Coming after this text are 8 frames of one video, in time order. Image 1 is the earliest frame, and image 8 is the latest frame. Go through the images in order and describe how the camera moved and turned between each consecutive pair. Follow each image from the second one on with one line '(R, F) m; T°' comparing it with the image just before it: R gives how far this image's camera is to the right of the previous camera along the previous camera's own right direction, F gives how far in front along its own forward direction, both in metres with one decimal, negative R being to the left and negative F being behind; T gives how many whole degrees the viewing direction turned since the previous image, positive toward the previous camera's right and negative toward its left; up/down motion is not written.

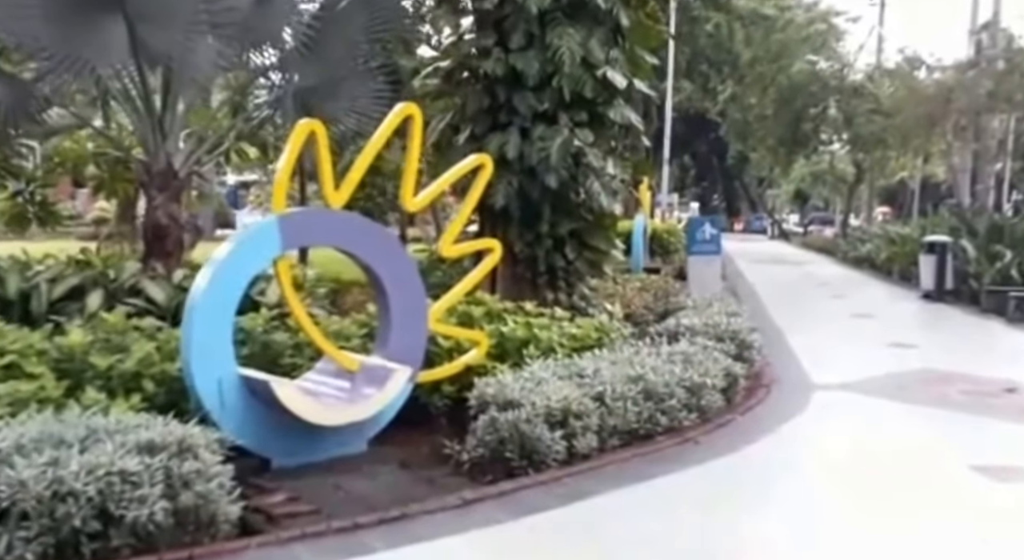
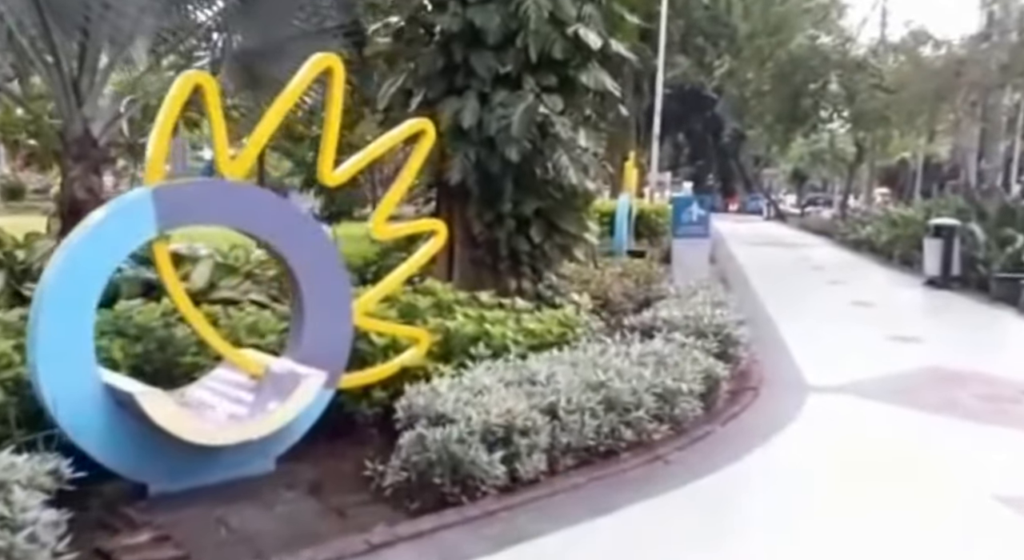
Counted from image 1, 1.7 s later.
(+0.3, +0.9) m; 0°
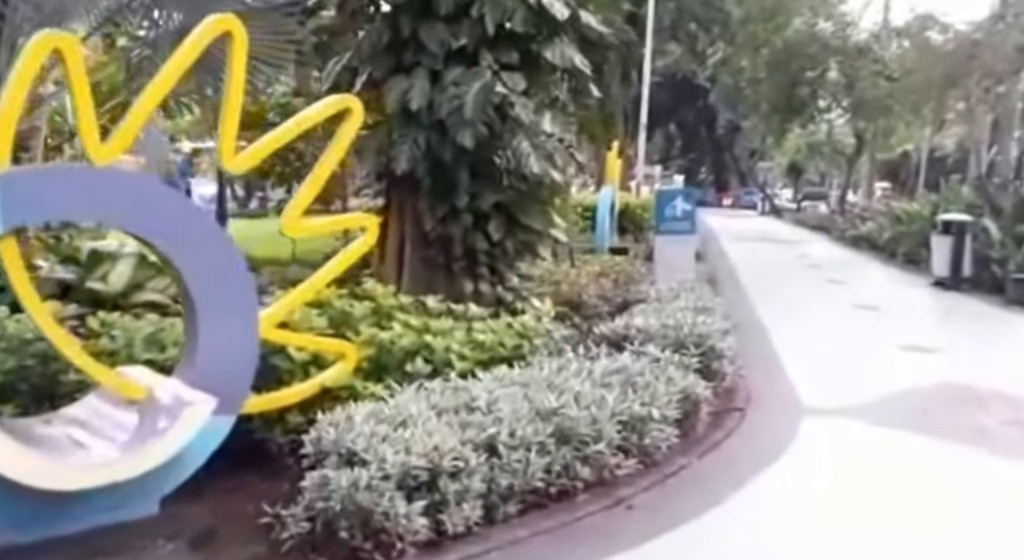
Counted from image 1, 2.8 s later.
(+0.2, +0.8) m; 0°
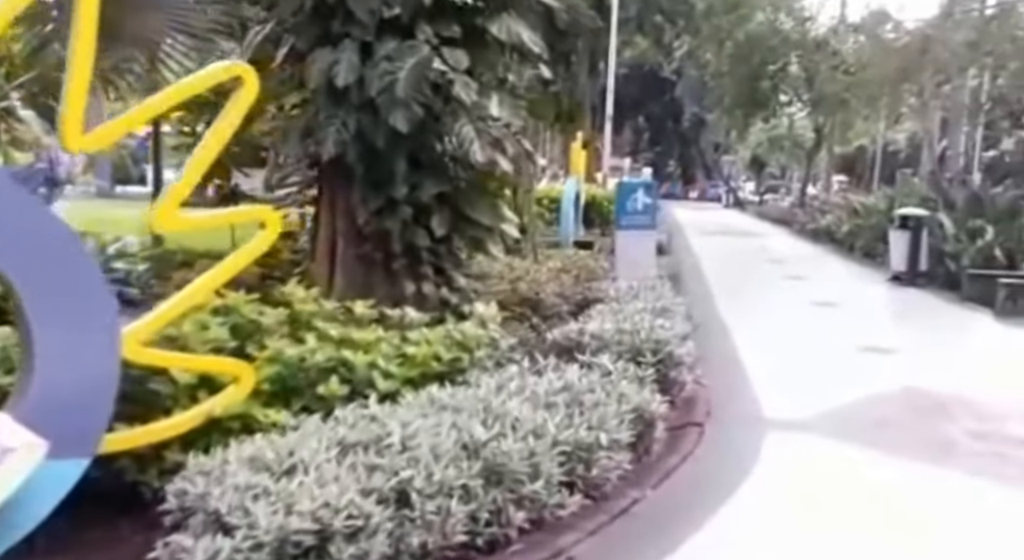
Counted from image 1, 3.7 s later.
(+0.1, +0.7) m; +2°
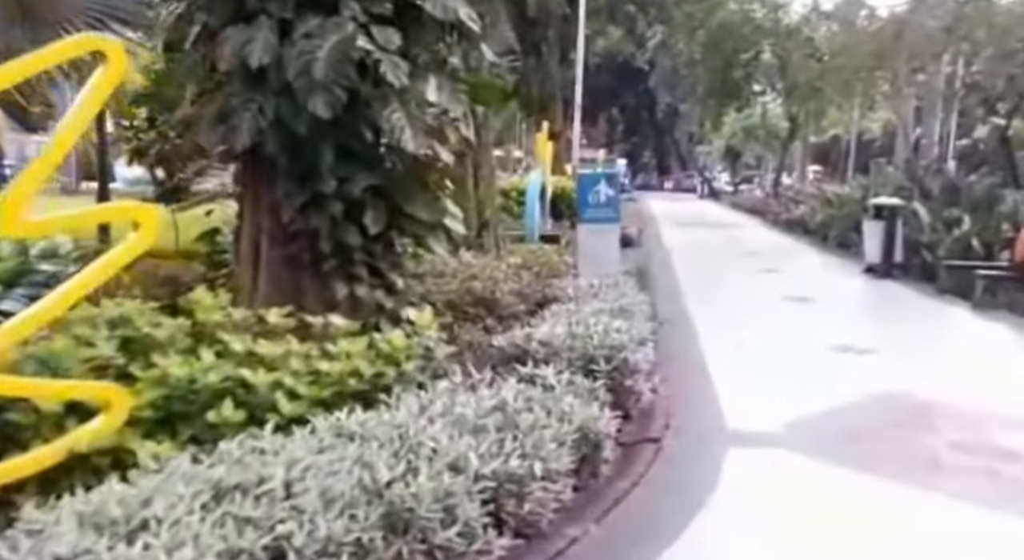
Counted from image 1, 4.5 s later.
(+0.2, +0.5) m; +1°
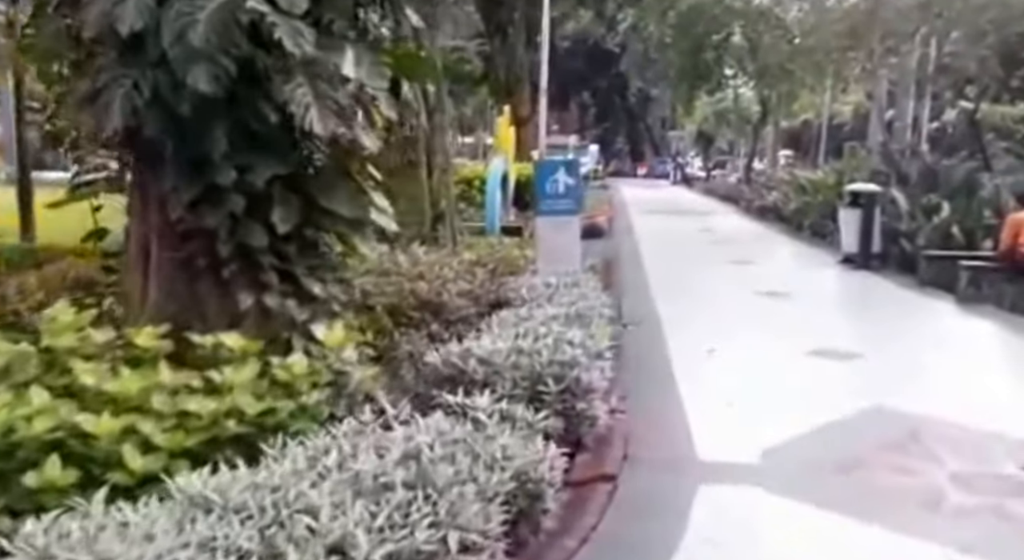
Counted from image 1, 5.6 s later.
(+0.2, +0.7) m; +1°
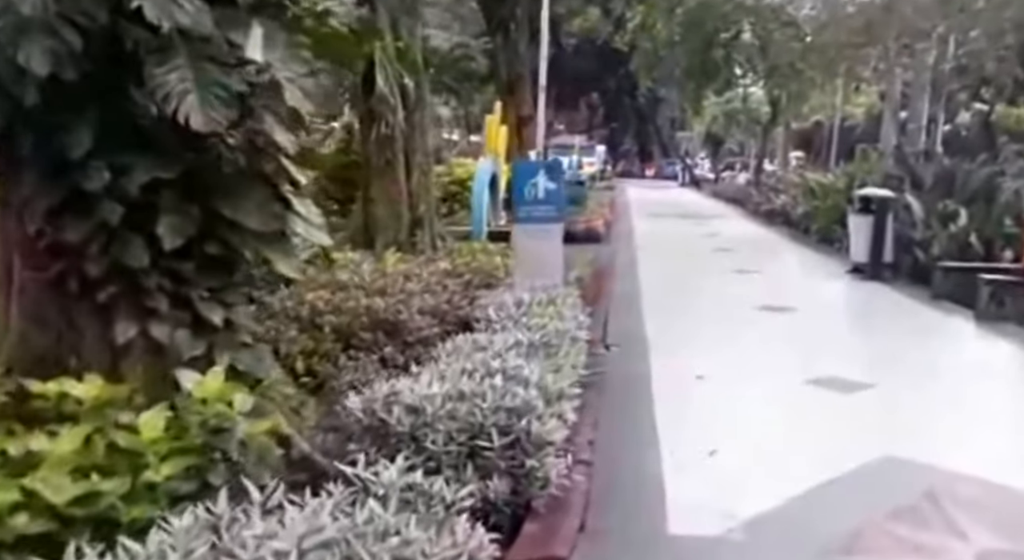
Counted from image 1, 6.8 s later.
(+0.3, +0.8) m; -1°
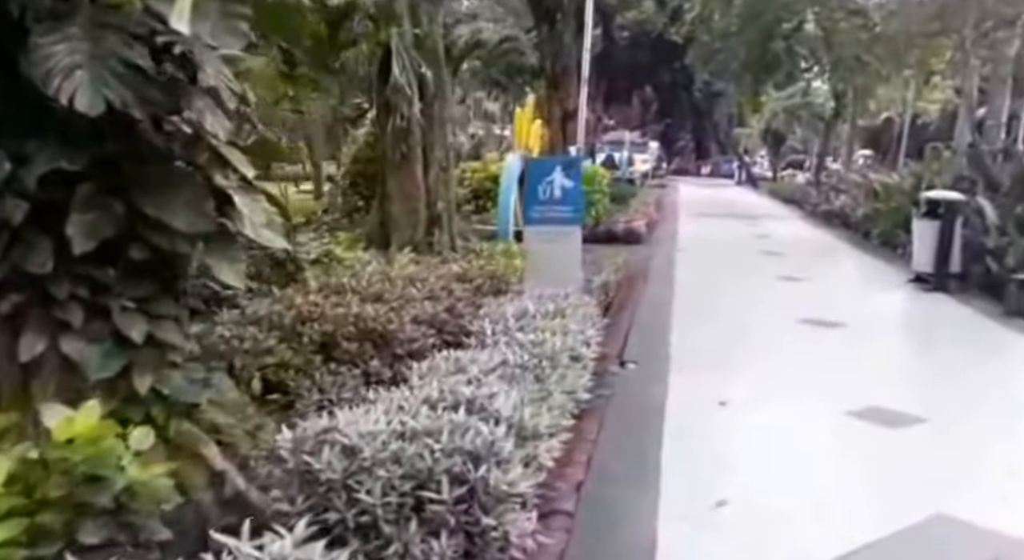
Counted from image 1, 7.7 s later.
(+0.3, +0.6) m; -4°
